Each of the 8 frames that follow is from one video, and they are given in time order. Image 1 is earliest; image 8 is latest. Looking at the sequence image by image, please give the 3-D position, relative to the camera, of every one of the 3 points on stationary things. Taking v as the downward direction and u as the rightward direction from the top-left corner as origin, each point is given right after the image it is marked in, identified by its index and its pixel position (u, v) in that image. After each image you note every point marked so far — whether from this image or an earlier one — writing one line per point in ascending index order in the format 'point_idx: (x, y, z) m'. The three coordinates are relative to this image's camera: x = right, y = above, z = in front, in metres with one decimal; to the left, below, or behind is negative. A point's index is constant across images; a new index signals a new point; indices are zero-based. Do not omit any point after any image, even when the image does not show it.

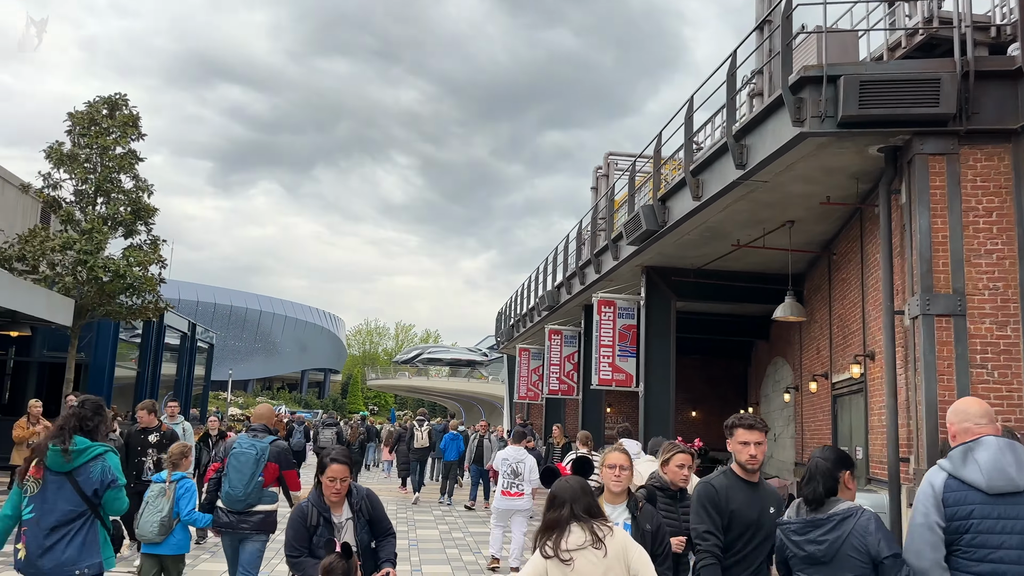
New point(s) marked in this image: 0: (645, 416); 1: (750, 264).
0: (+2.3, -2.2, +14.5) m
1: (+4.1, +0.4, +14.2) m
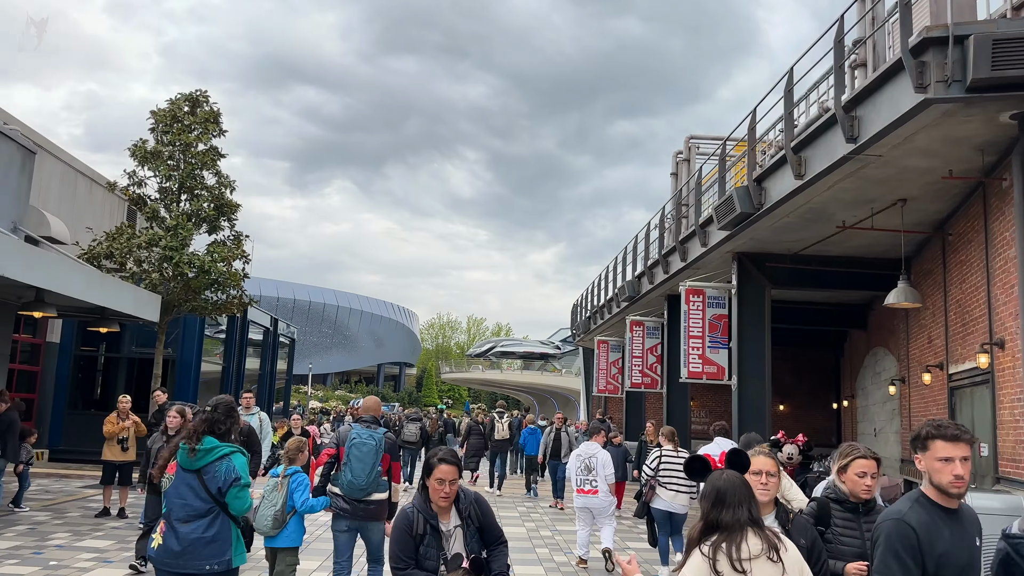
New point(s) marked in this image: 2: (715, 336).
0: (+3.8, -2.0, +13.7) m
1: (+5.5, +0.7, +13.3) m
2: (+3.5, -0.8, +14.2) m
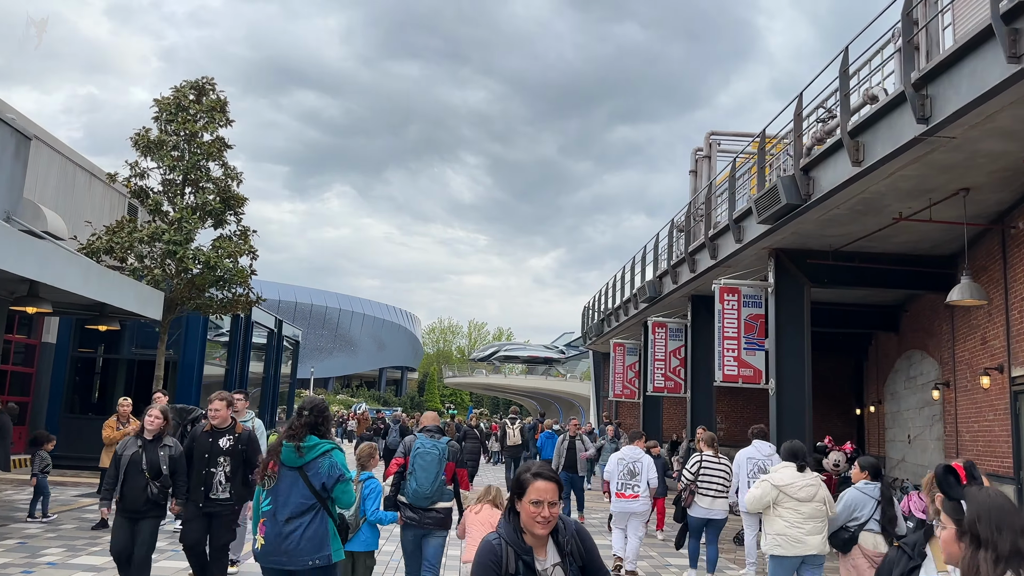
0: (+4.2, -2.0, +13.0) m
1: (+5.9, +0.7, +12.6) m
2: (+3.9, -0.8, +13.4) m
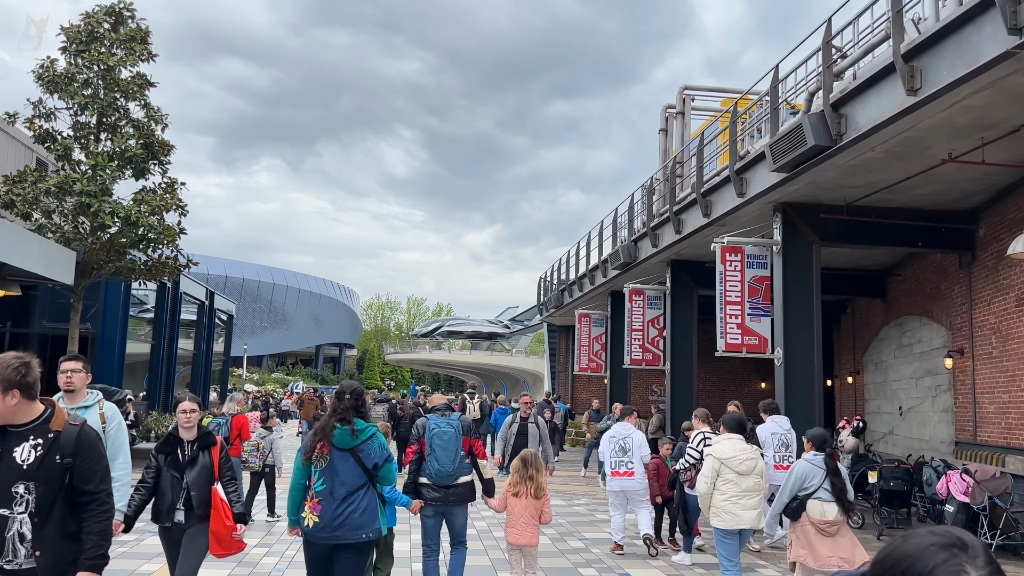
0: (+3.9, -1.4, +11.6) m
1: (+5.6, +1.3, +11.3) m
2: (+3.6, -0.2, +12.1) m
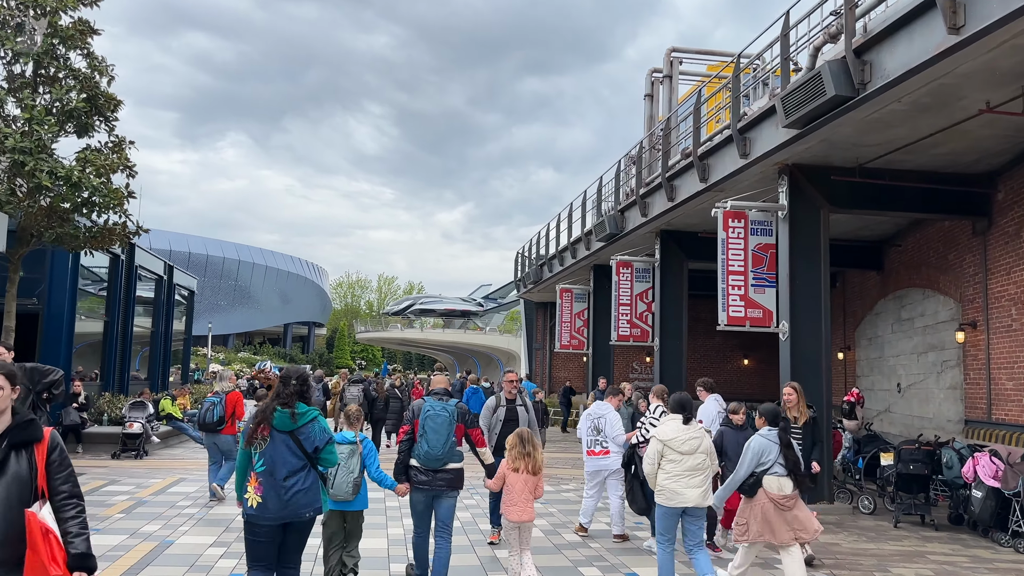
0: (+3.7, -1.0, +10.8) m
1: (+5.4, +1.7, +10.5) m
2: (+3.3, +0.2, +11.2) m
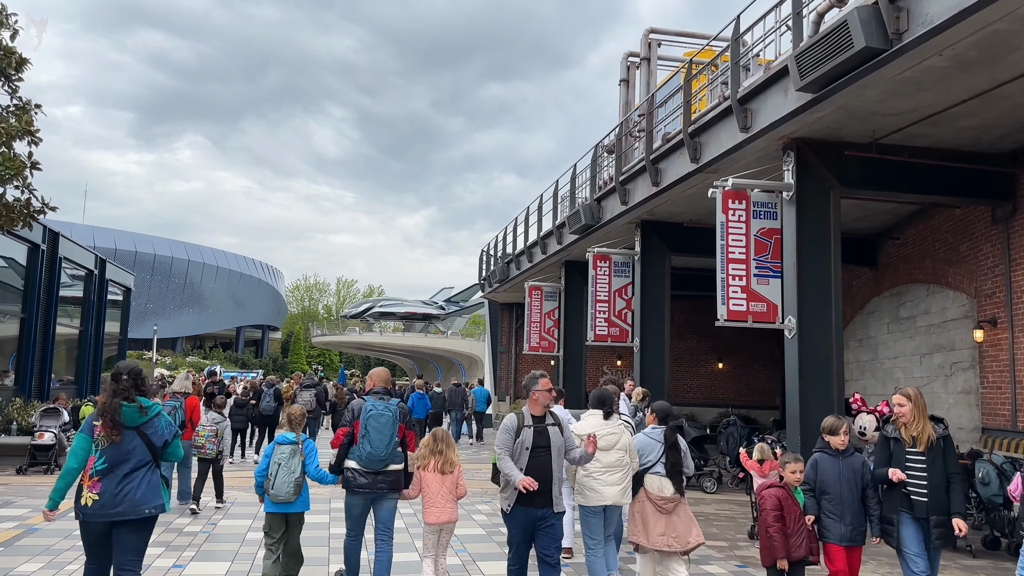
0: (+3.3, -0.9, +9.5) m
1: (+5.1, +1.8, +9.2) m
2: (+3.0, +0.3, +9.8) m
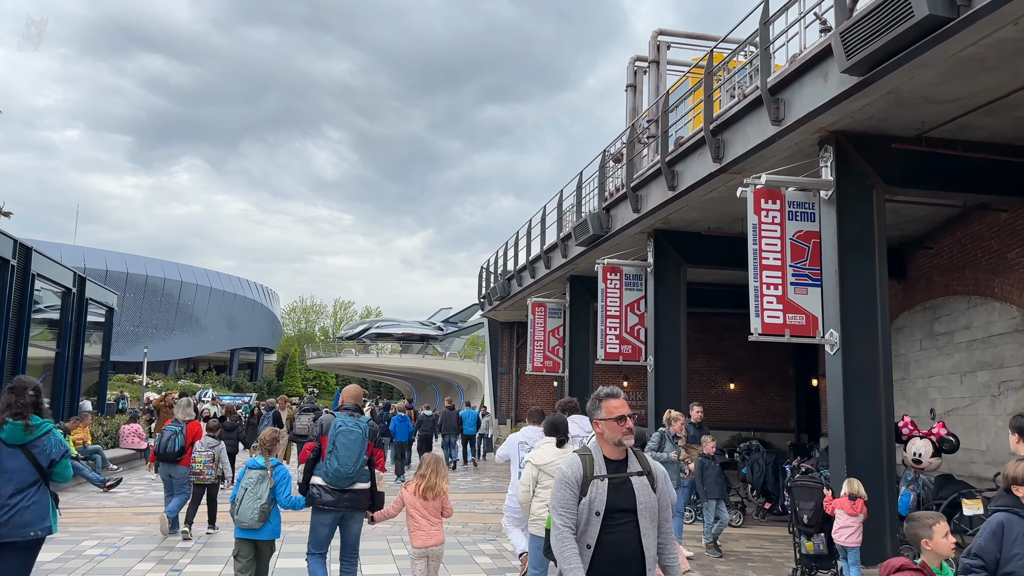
0: (+3.4, -1.0, +8.4) m
1: (+5.2, +1.7, +8.2) m
2: (+3.0, +0.2, +8.8) m
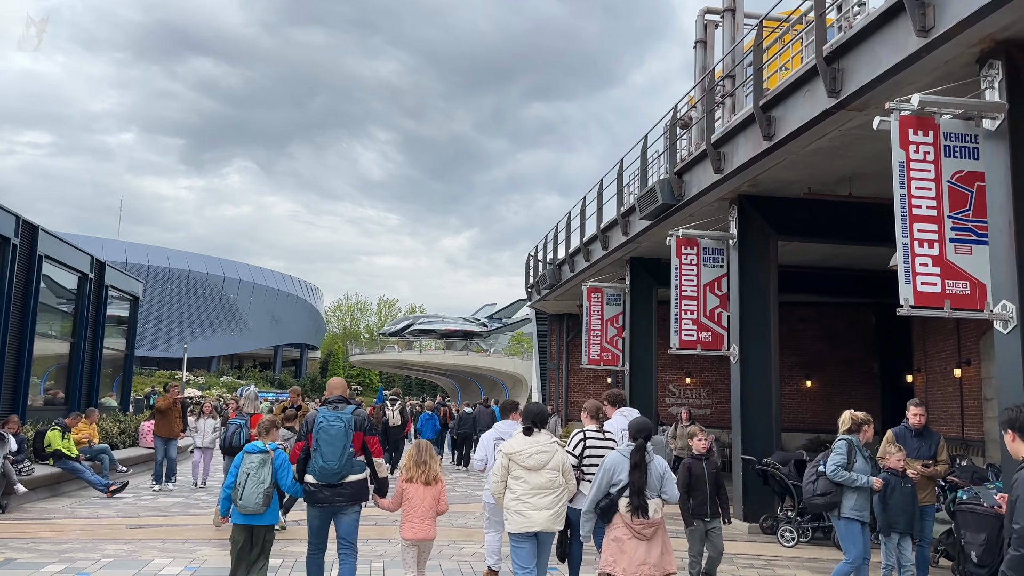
0: (+3.9, -0.7, +6.3) m
1: (+5.7, +2.0, +6.0) m
2: (+3.6, +0.5, +6.7) m
